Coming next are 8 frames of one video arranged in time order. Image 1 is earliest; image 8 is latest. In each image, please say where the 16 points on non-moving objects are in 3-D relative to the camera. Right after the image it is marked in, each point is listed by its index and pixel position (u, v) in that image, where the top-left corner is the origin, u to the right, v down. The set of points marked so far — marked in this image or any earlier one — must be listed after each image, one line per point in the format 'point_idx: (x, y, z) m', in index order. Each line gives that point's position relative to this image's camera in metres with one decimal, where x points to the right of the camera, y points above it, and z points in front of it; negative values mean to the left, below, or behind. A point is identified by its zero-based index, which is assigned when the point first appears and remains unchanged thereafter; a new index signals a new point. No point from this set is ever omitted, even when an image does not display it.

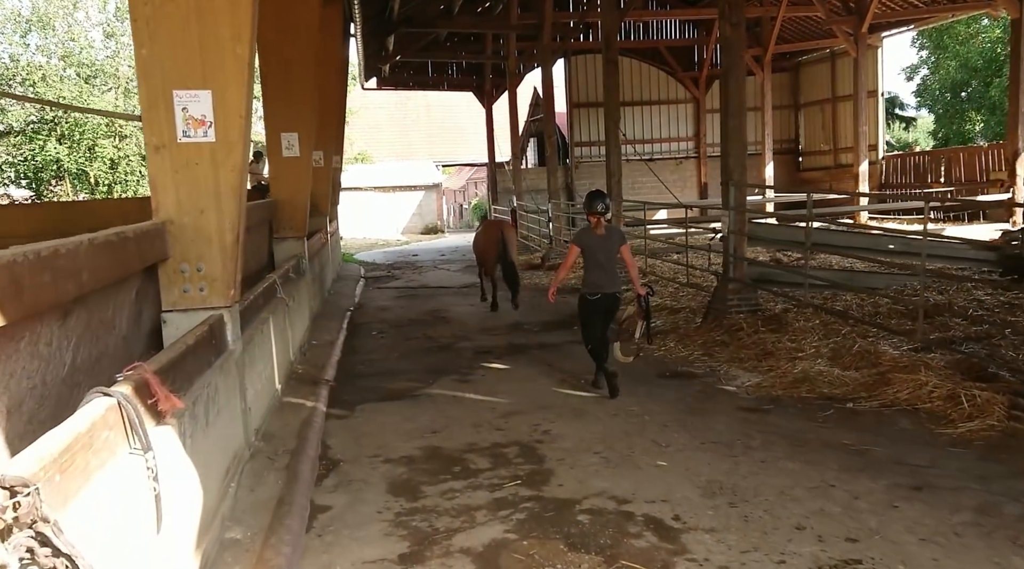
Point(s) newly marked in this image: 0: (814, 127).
0: (+7.0, +3.6, +18.1) m
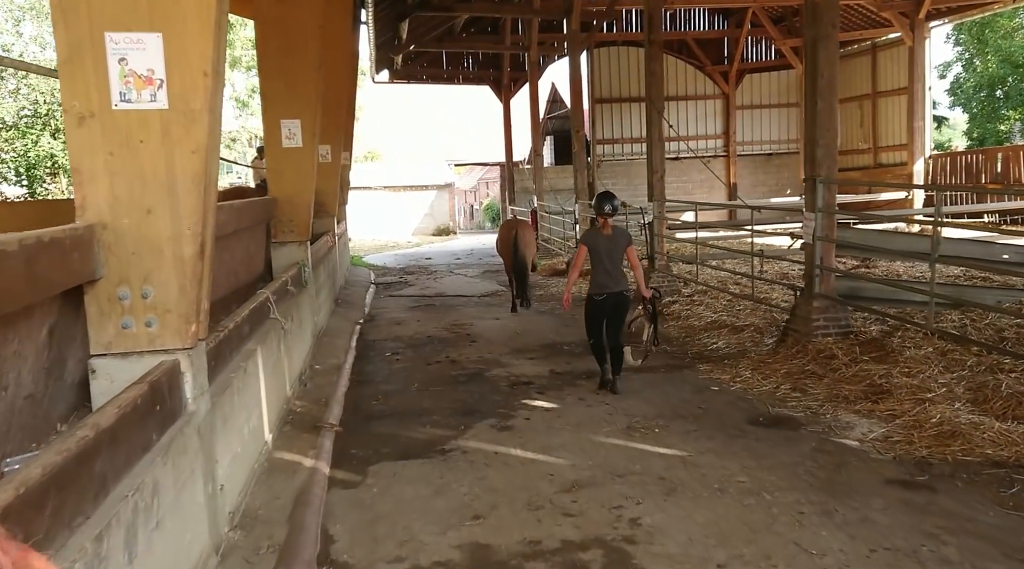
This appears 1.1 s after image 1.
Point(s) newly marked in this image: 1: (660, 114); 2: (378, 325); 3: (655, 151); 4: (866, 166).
0: (+7.4, +3.5, +17.1) m
1: (+1.5, +1.7, +7.9) m
2: (-1.2, -0.4, +7.2) m
3: (+1.5, +1.4, +8.0) m
4: (+7.6, +2.5, +16.8) m
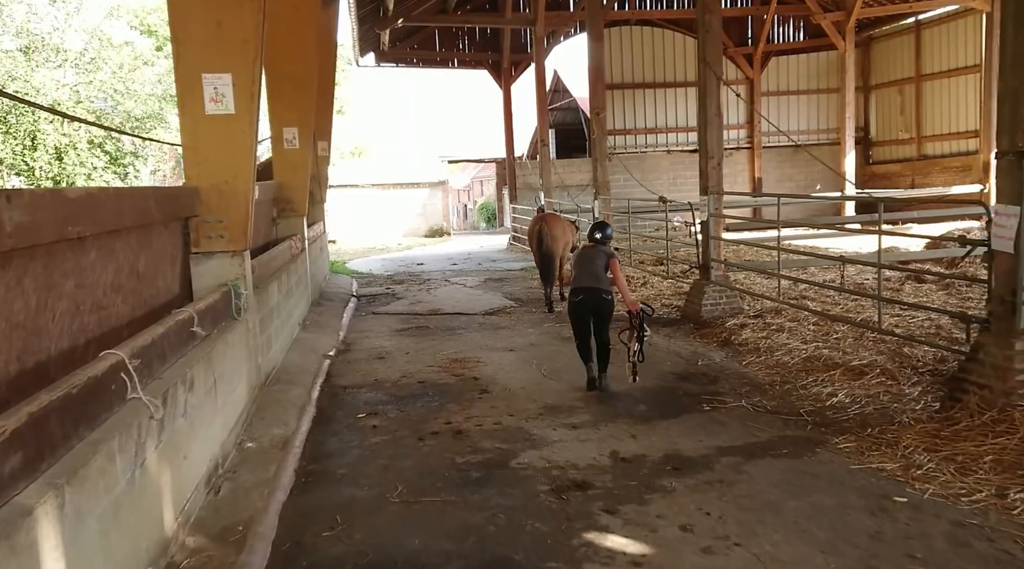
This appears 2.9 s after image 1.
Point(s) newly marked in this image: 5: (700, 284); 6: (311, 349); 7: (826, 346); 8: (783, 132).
0: (+7.5, +3.4, +15.4) m
1: (+1.7, +1.6, +6.2) m
2: (-1.1, -0.5, +5.4) m
3: (+1.6, +1.2, +6.2) m
4: (+7.6, +2.4, +15.1) m
5: (+1.5, 0.0, +6.4) m
6: (-1.5, -0.5, +5.6) m
7: (+2.0, -0.4, +4.9) m
8: (+5.5, +3.1, +15.7) m
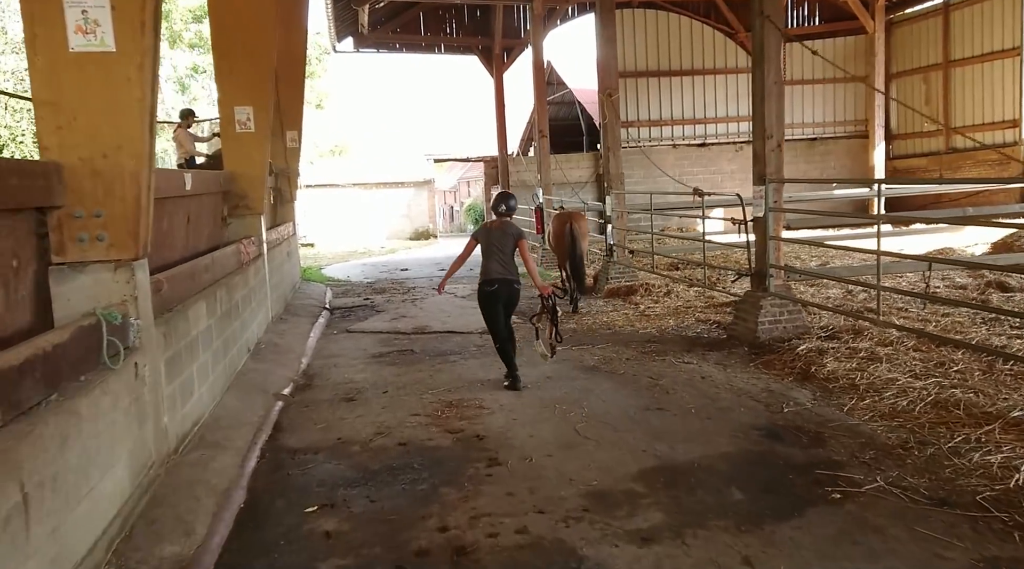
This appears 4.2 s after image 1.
0: (+7.3, +3.3, +14.2) m
1: (+1.7, +1.5, +4.9) m
2: (-1.1, -0.6, +4.1) m
3: (+1.6, +1.2, +4.9) m
4: (+7.5, +2.4, +13.9) m
5: (+1.6, -0.1, +5.1) m
6: (-1.4, -0.6, +4.3) m
7: (+2.1, -0.5, +3.7) m
8: (+5.3, +3.0, +14.5) m
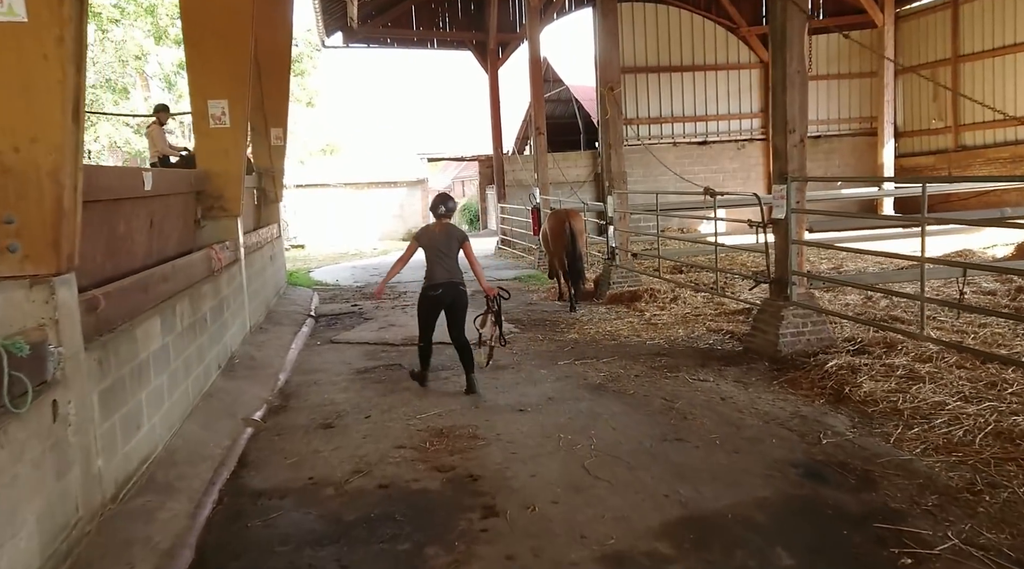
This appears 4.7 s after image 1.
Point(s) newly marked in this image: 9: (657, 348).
0: (+7.2, +3.3, +13.8) m
1: (+1.7, +1.5, +4.5) m
2: (-1.1, -0.7, +3.6) m
3: (+1.6, +1.1, +4.5) m
4: (+7.4, +2.3, +13.5) m
5: (+1.6, -0.1, +4.6) m
6: (-1.4, -0.6, +3.8) m
7: (+2.1, -0.5, +3.2) m
8: (+5.3, +3.0, +14.1) m
9: (+1.0, -0.4, +5.1) m
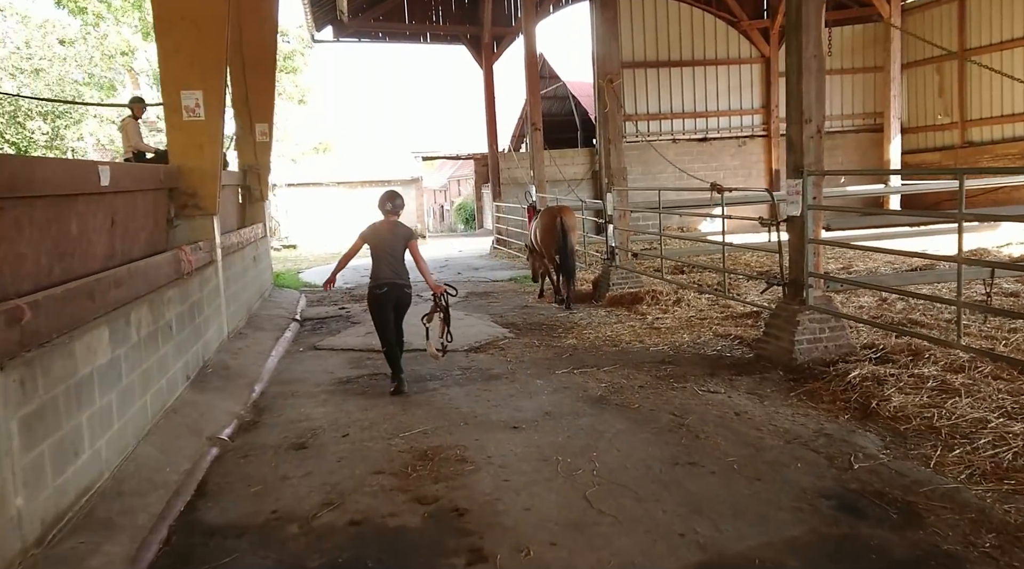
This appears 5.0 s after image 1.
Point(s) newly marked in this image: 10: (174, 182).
0: (+7.2, +3.3, +13.5) m
1: (+1.6, +1.5, +4.1) m
2: (-1.1, -0.7, +3.3) m
3: (+1.6, +1.1, +4.1) m
4: (+7.3, +2.3, +13.2) m
5: (+1.5, -0.1, +4.3) m
6: (-1.4, -0.7, +3.5) m
7: (+2.0, -0.5, +2.9) m
8: (+5.2, +3.0, +13.8) m
9: (+0.9, -0.4, +4.8) m
10: (-2.3, +0.7, +5.3) m
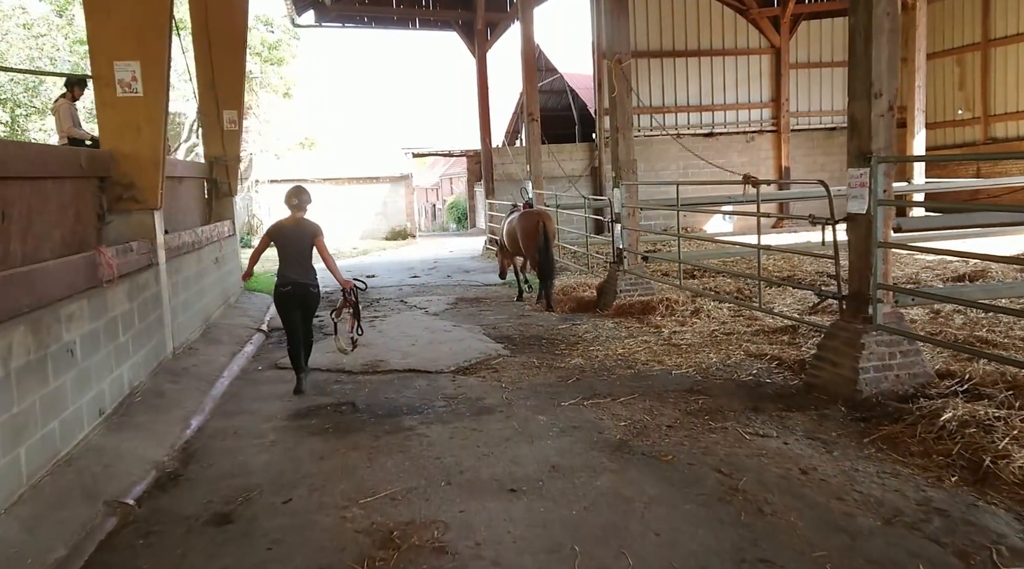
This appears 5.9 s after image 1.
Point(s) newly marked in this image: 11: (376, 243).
0: (+7.1, +3.2, +12.7) m
1: (+1.6, +1.4, +3.3) m
2: (-1.1, -0.8, +2.4) m
3: (+1.5, +1.0, +3.3) m
4: (+7.2, +2.2, +12.4) m
5: (+1.5, -0.2, +3.5) m
6: (-1.5, -0.7, +2.6) m
7: (+2.0, -0.6, +2.1) m
8: (+5.1, +2.9, +13.0) m
9: (+0.9, -0.5, +4.0) m
10: (-2.3, +0.7, +4.5) m
11: (-3.0, +0.9, +16.8) m
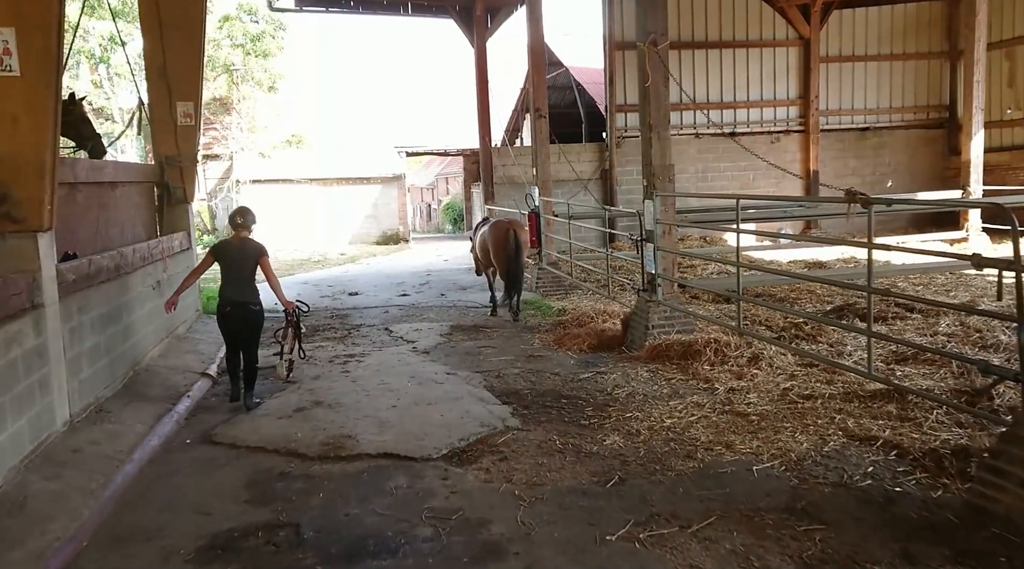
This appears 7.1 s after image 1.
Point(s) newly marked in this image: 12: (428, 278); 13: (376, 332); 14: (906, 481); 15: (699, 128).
0: (+7.1, +2.9, +11.5) m
1: (+1.7, +1.2, +2.1) m
2: (-1.0, -1.0, +1.2) m
3: (+1.6, +0.8, +2.1) m
4: (+7.3, +2.0, +11.2) m
5: (+1.6, -0.4, +2.3) m
6: (-1.4, -0.9, +1.4) m
7: (+2.1, -0.8, +0.8) m
8: (+5.1, +2.6, +11.8) m
9: (+1.0, -0.7, +2.7) m
10: (-2.3, +0.4, +3.2) m
11: (-3.0, +0.7, +15.5) m
12: (-1.1, +0.1, +10.0) m
13: (-1.1, -0.4, +6.3) m
14: (+1.4, -0.7, +2.8) m
15: (+2.8, +2.3, +11.7) m
